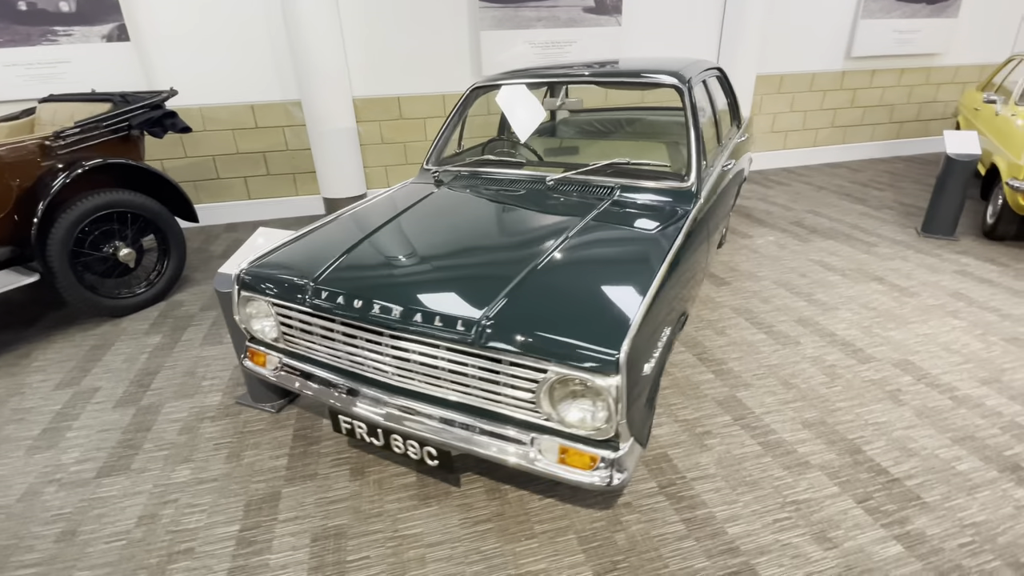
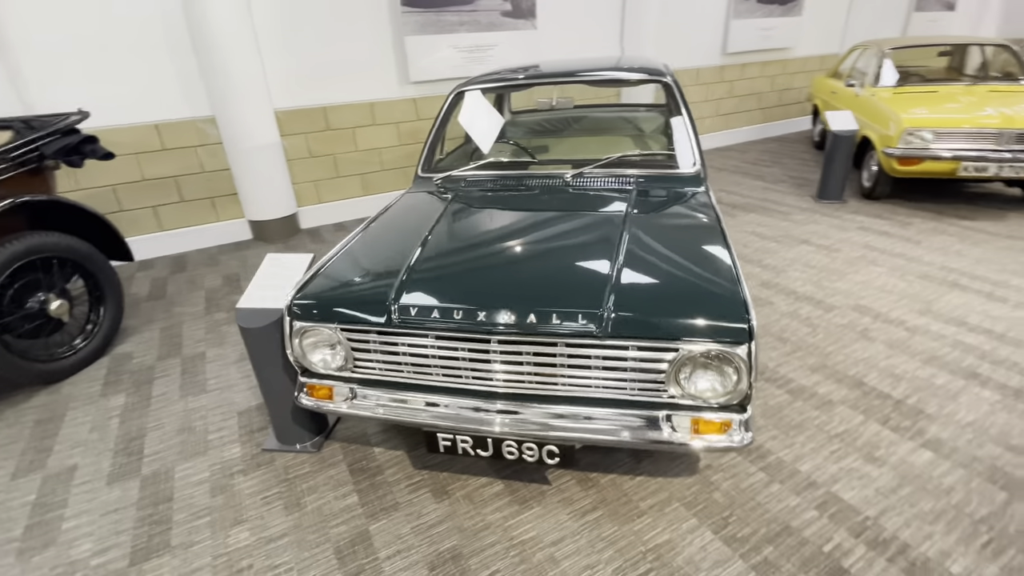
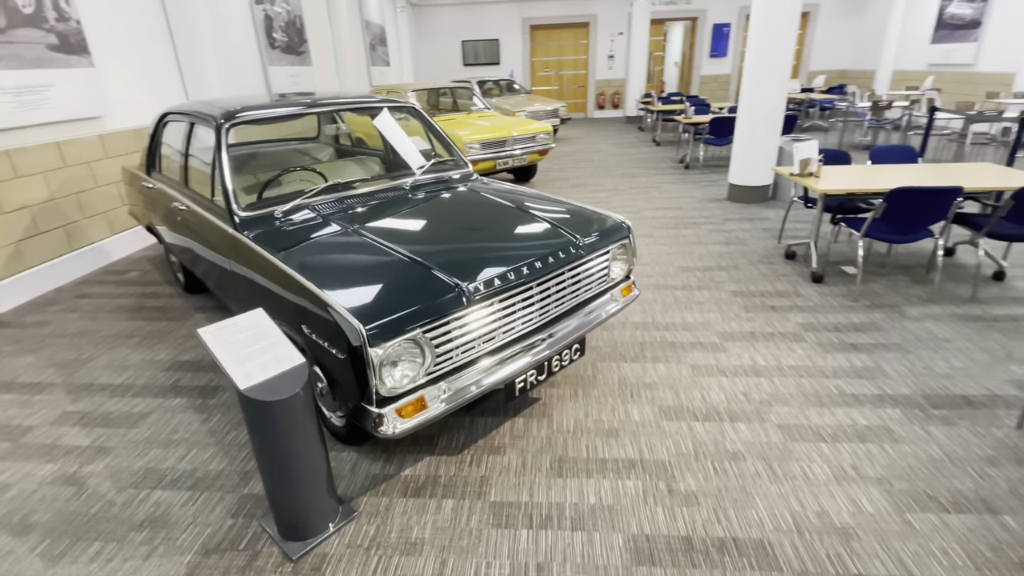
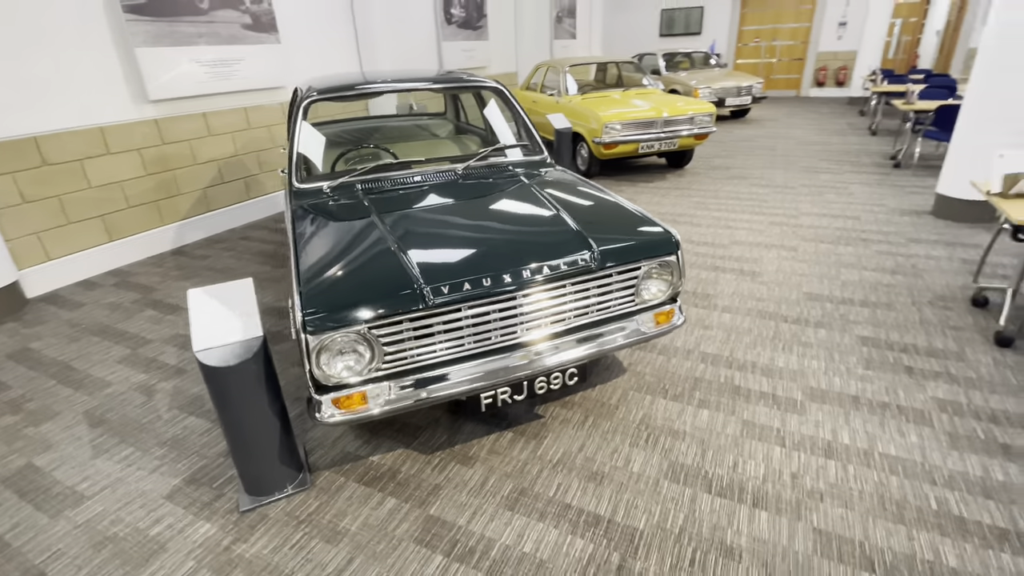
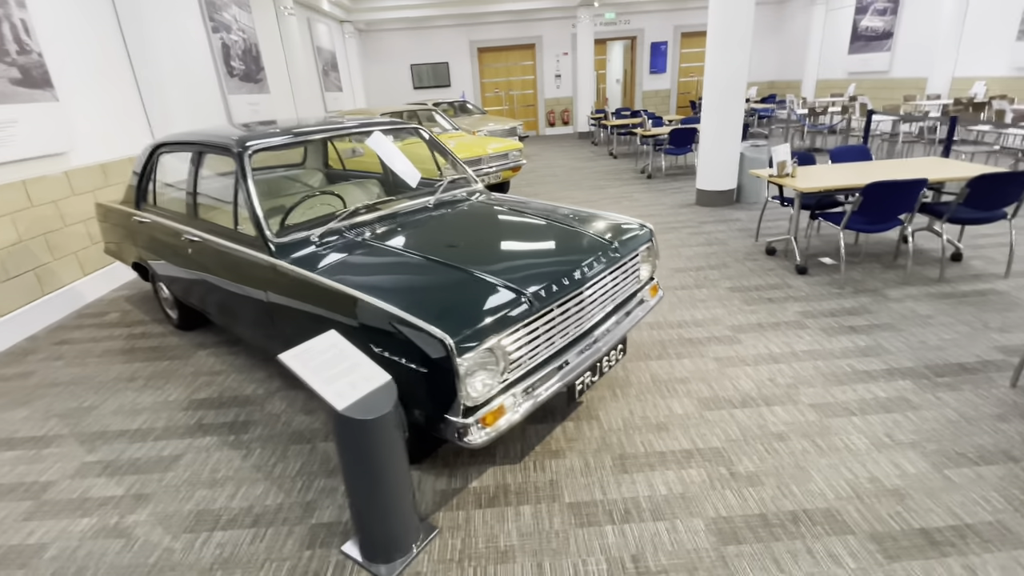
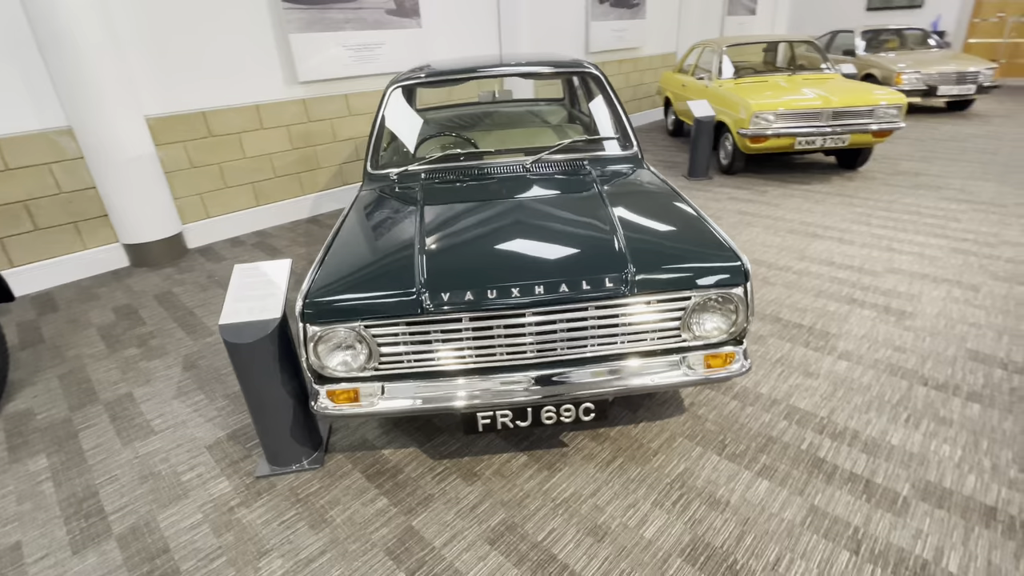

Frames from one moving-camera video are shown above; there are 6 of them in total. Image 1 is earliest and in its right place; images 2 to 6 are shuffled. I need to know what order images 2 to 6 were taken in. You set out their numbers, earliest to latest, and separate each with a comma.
2, 6, 4, 3, 5
